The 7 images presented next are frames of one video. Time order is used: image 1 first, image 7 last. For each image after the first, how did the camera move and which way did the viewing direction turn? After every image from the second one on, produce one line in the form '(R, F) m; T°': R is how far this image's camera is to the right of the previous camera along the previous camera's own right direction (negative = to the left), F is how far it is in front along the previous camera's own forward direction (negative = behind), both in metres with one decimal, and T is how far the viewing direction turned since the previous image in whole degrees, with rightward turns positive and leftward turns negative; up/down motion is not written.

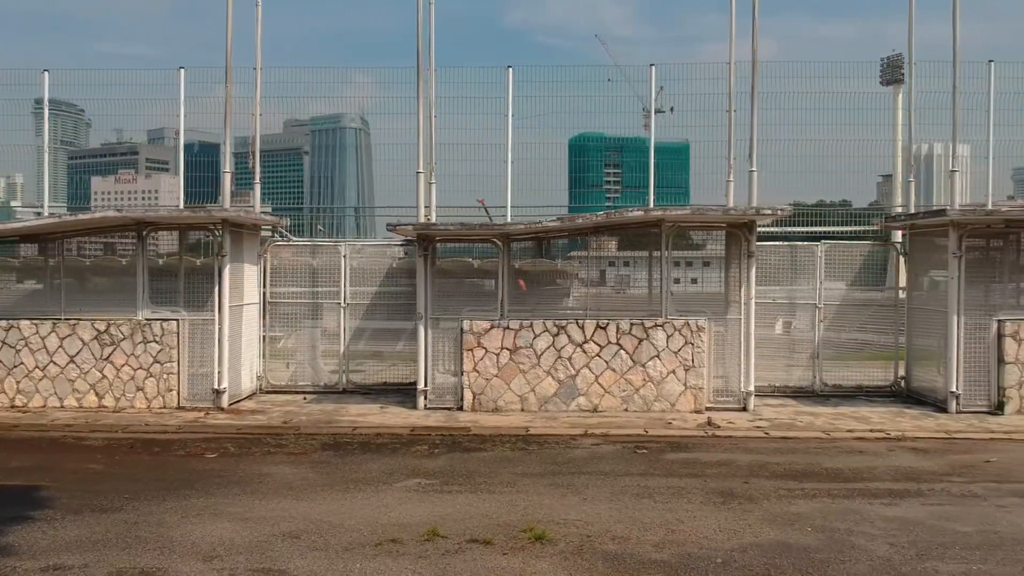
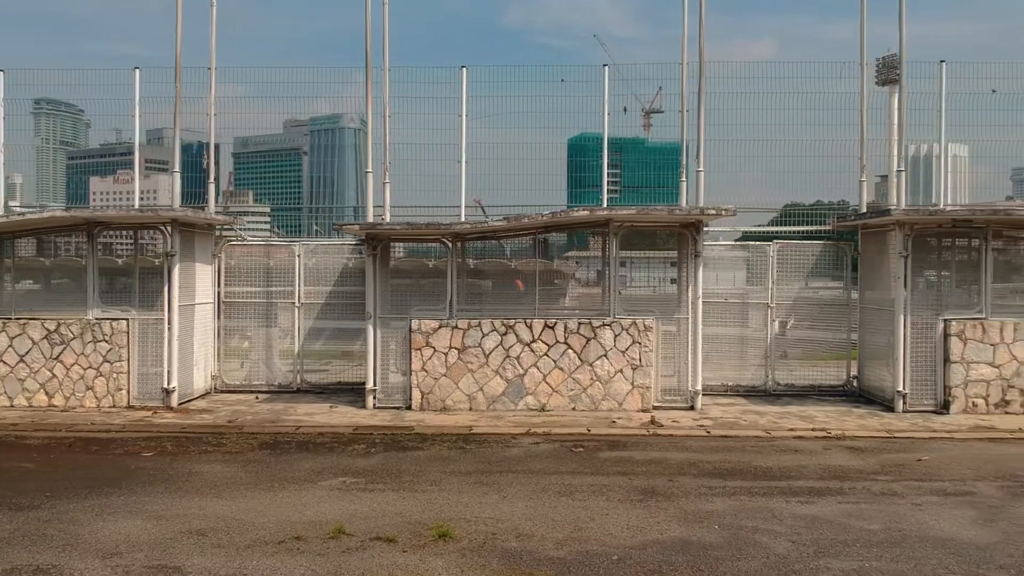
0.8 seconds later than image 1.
(+0.4, 0.0) m; 0°
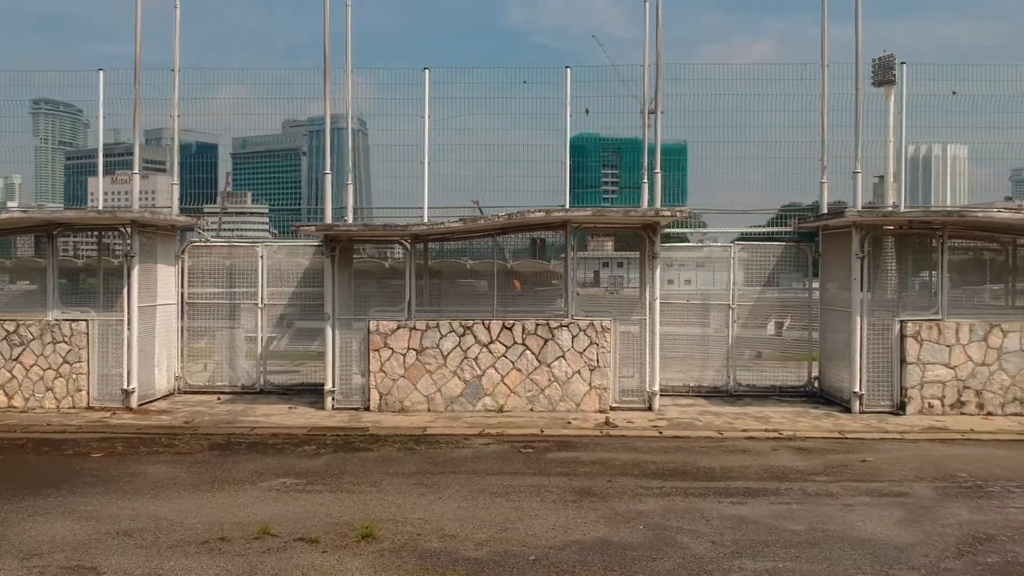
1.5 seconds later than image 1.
(+0.3, 0.0) m; 0°
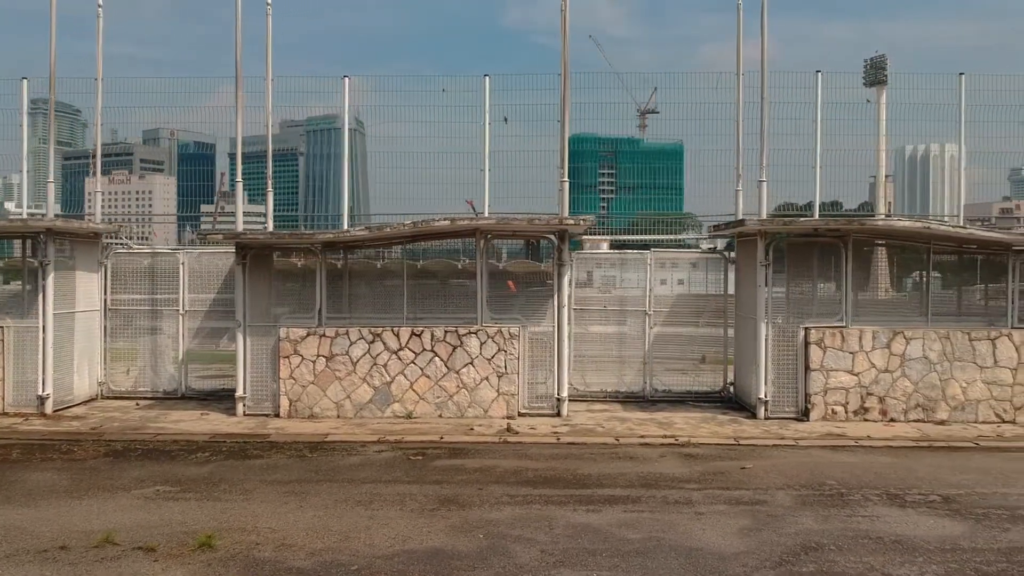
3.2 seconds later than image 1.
(+0.7, -0.1) m; 0°
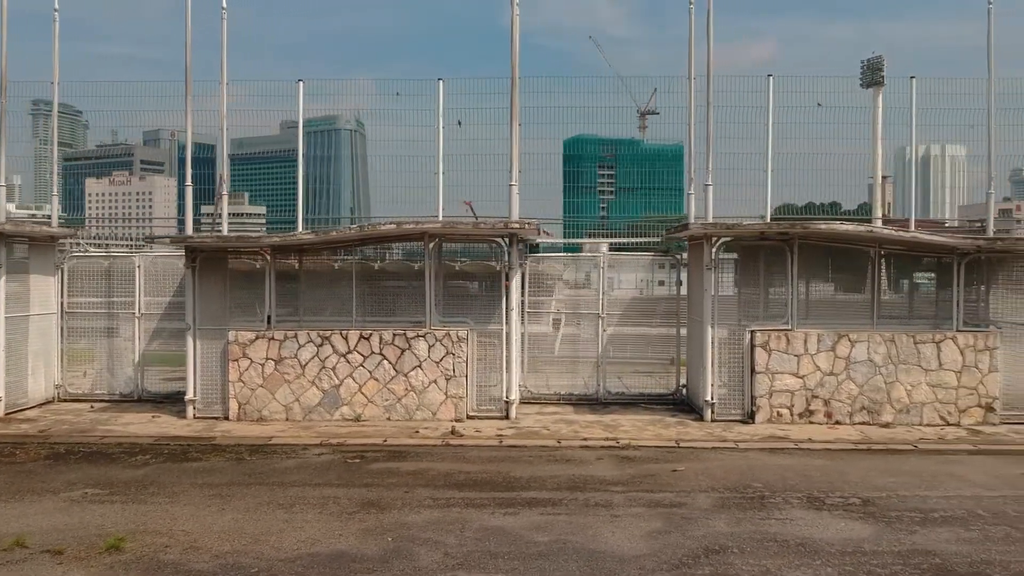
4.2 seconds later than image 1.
(+0.4, -0.1) m; 0°
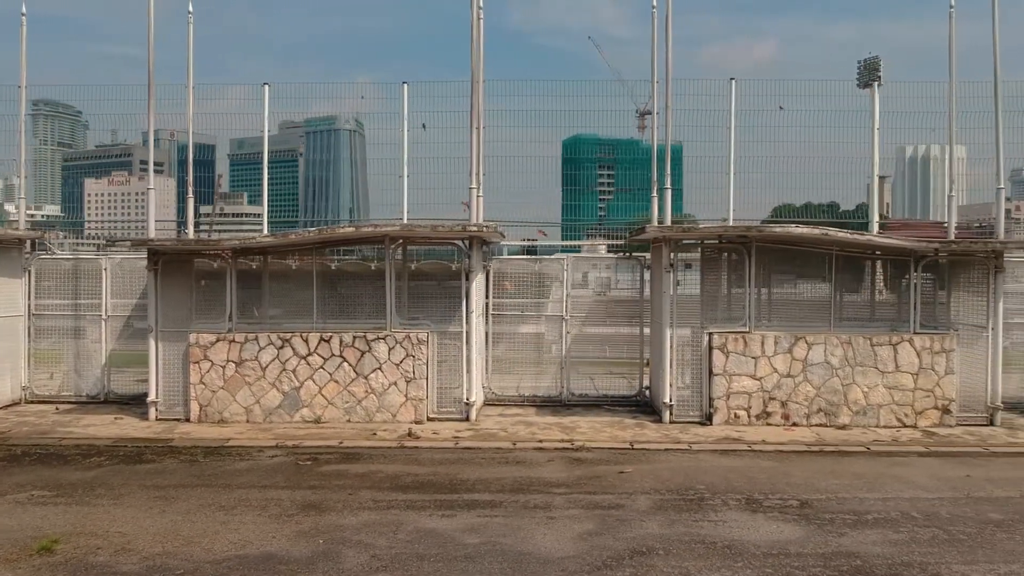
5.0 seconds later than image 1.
(+0.3, -0.1) m; 0°
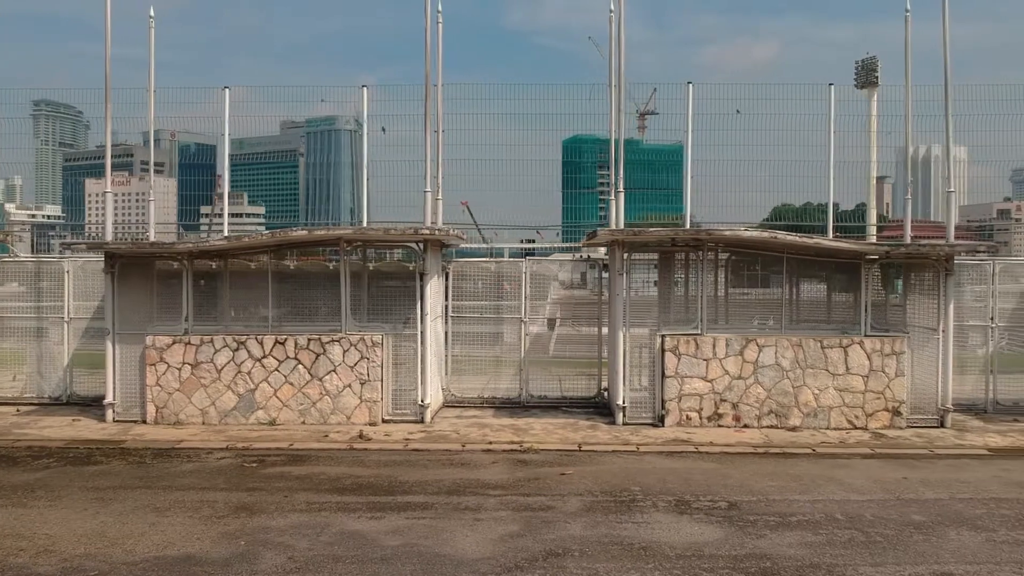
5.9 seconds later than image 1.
(+0.4, -0.1) m; 0°
